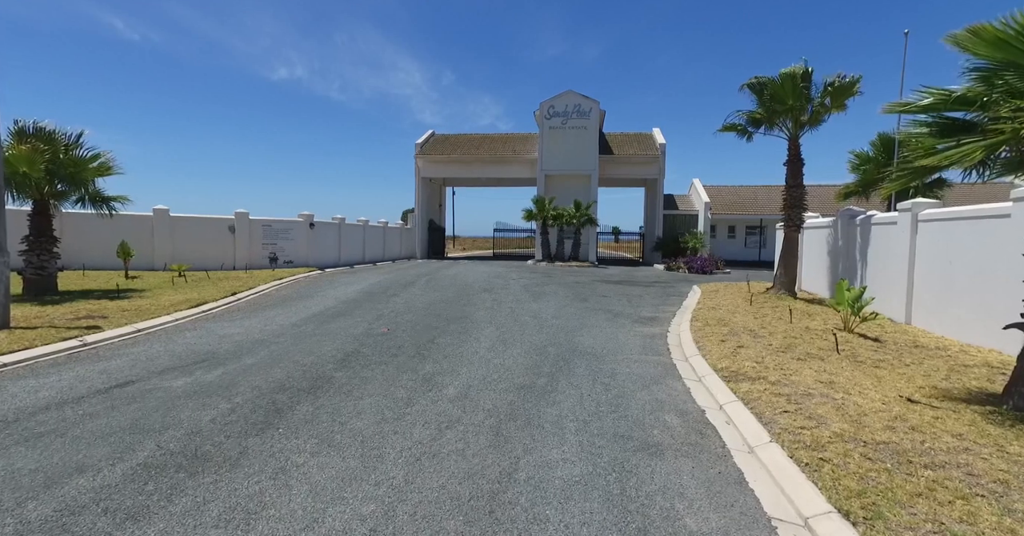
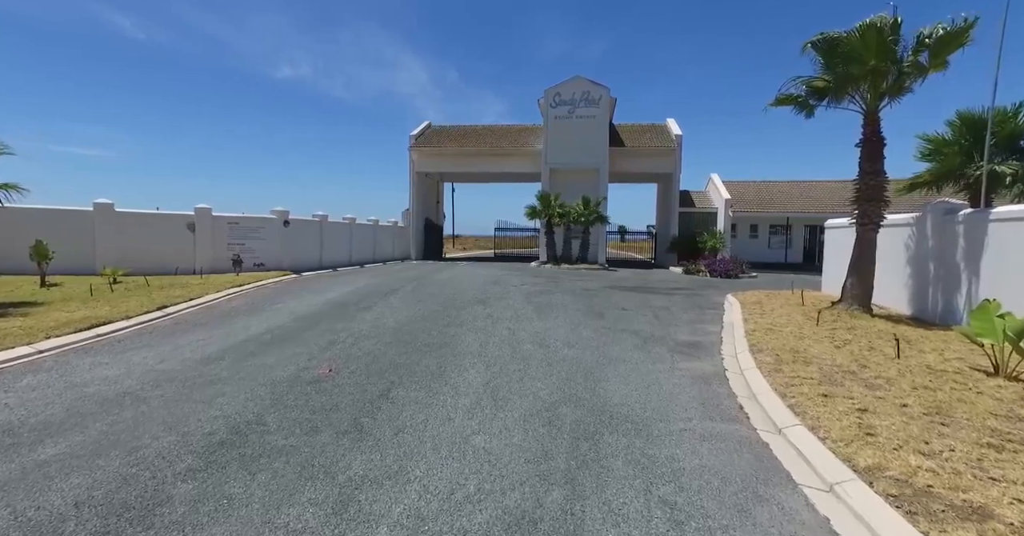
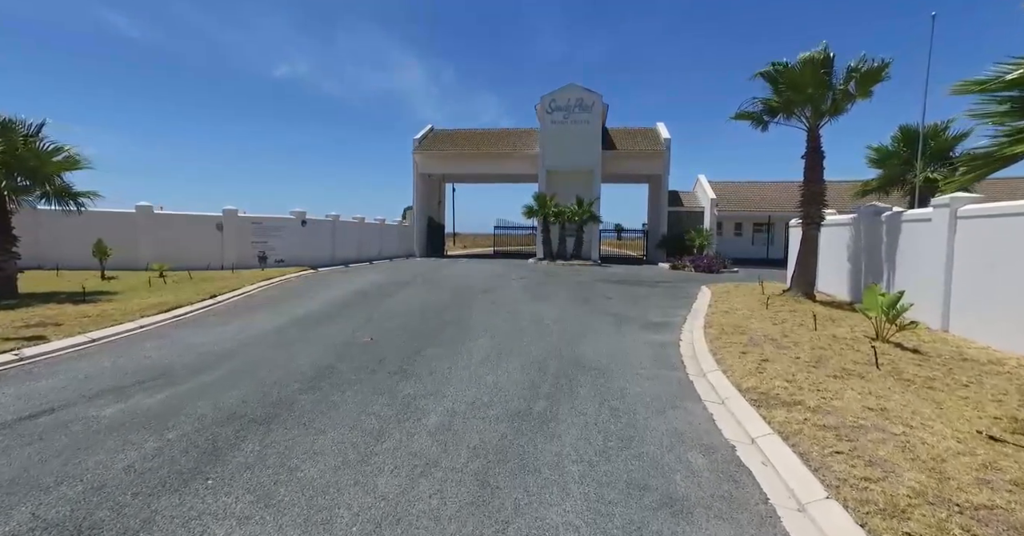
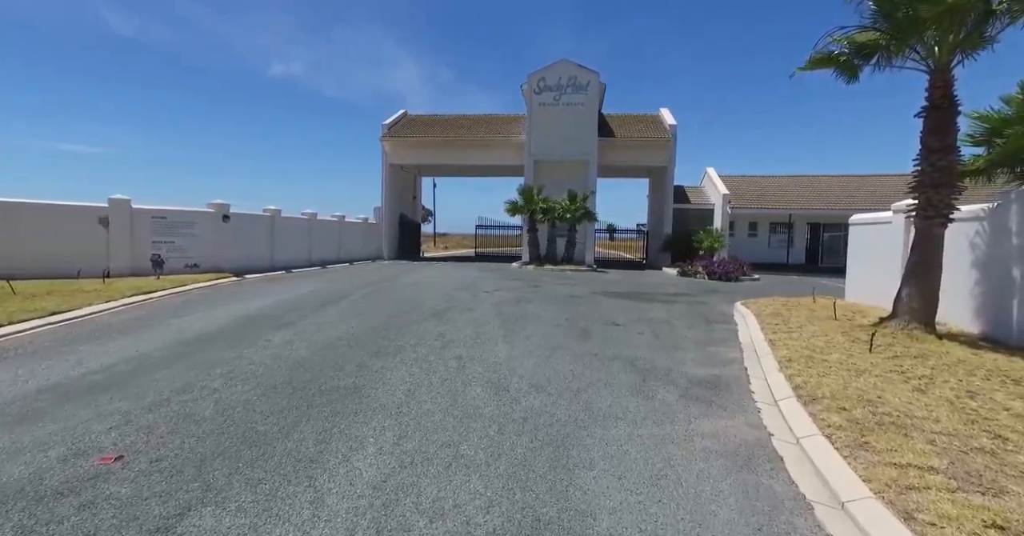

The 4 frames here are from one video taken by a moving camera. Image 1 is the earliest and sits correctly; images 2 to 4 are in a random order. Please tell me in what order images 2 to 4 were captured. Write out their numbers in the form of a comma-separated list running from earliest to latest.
3, 2, 4
